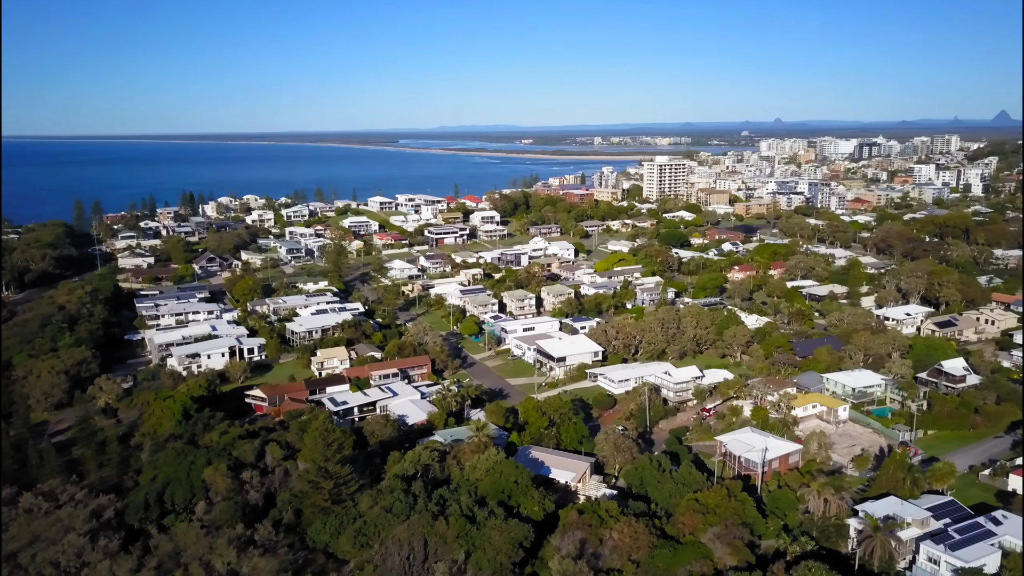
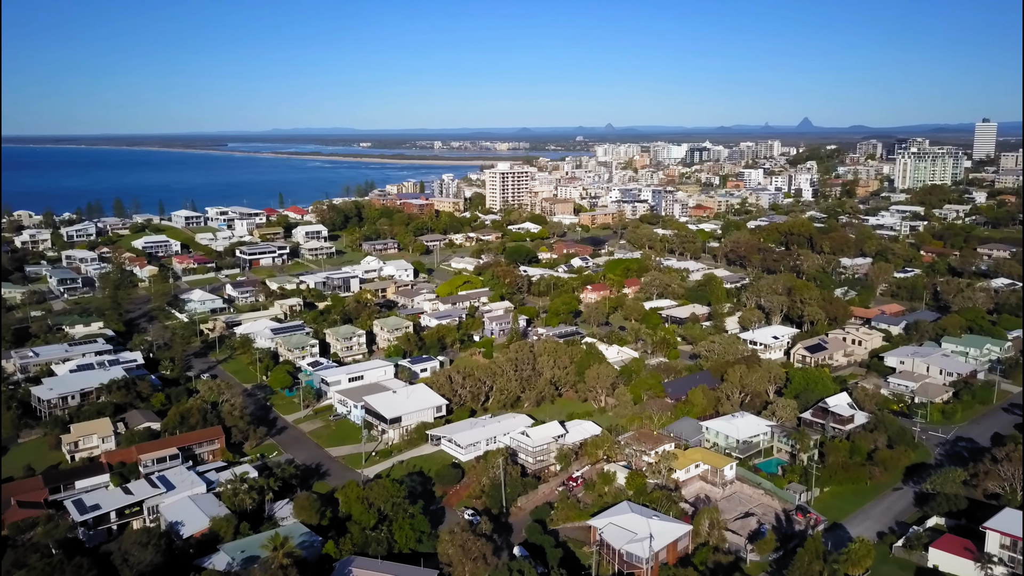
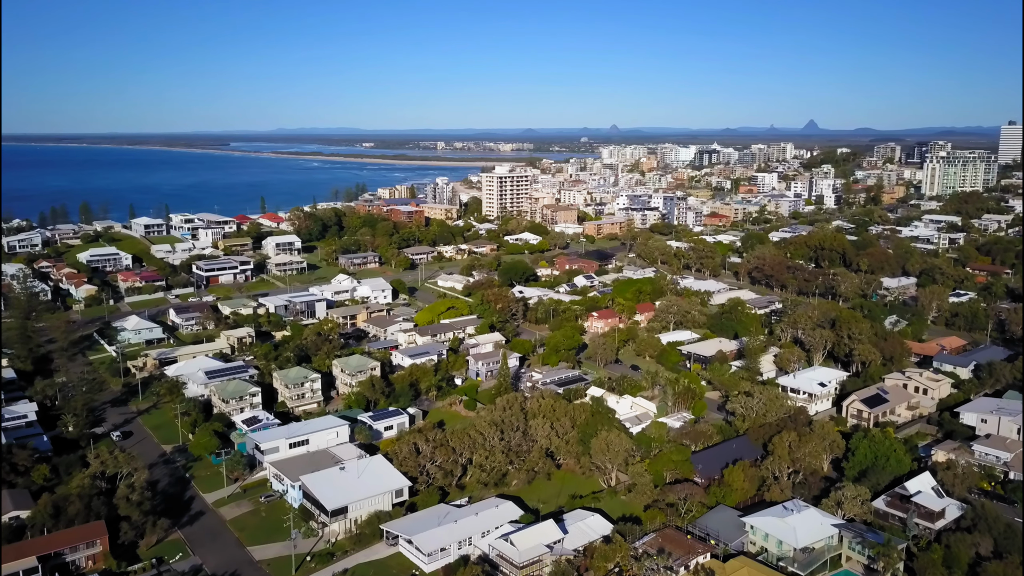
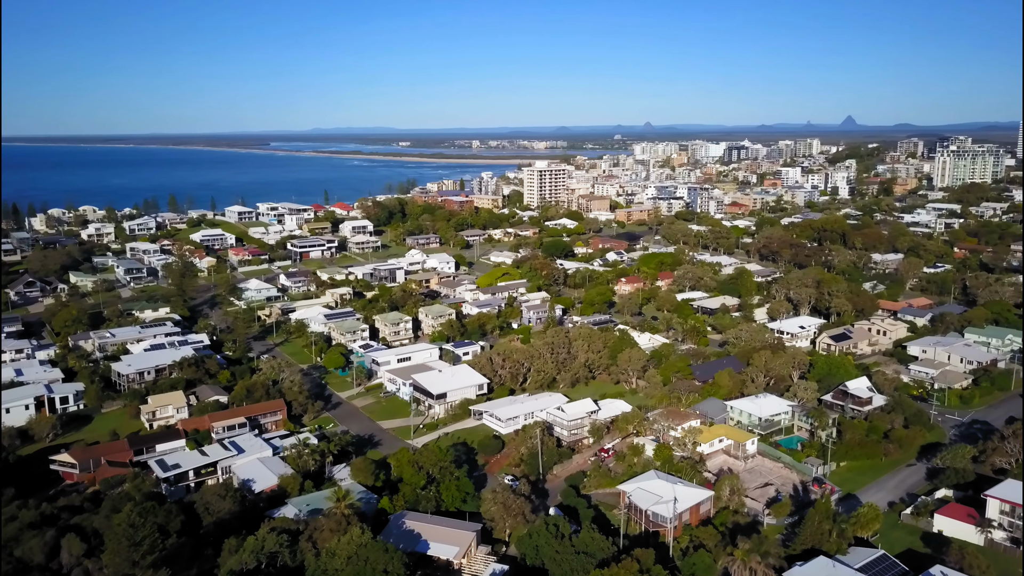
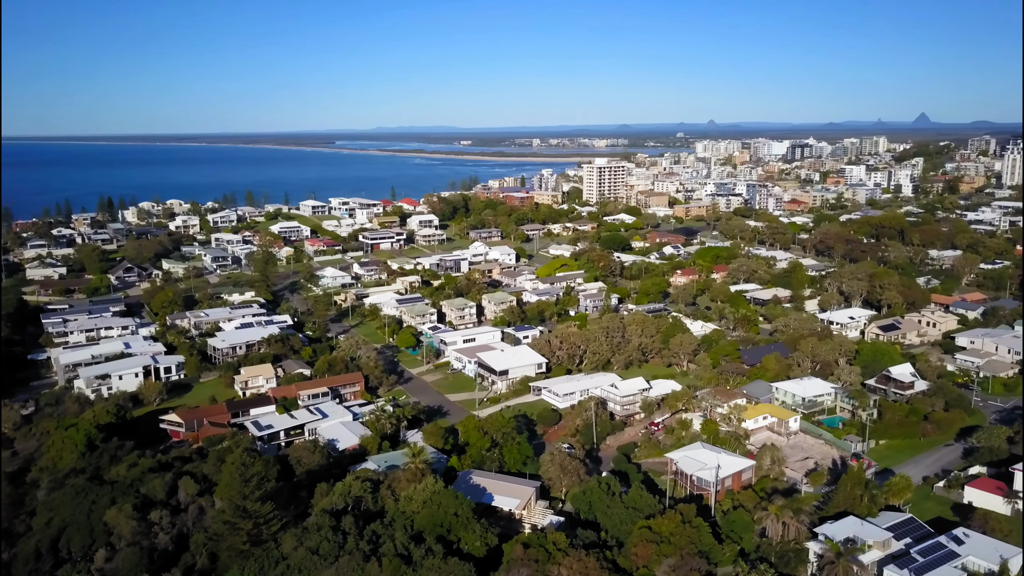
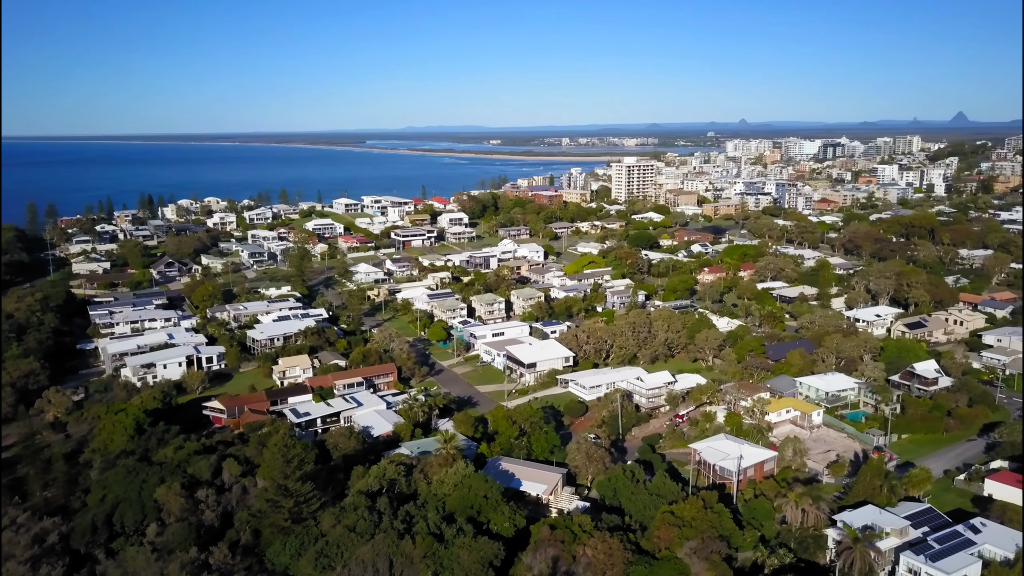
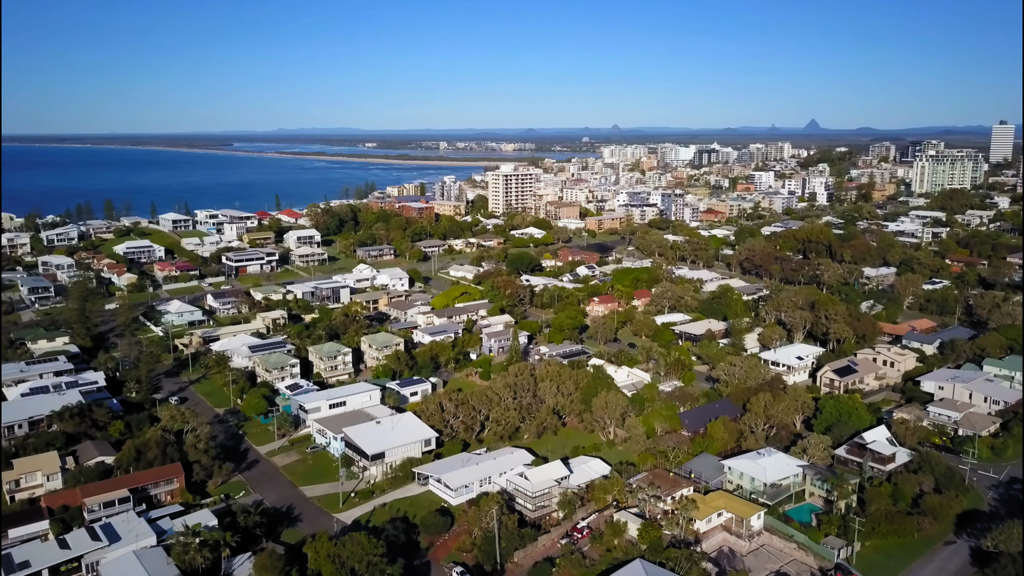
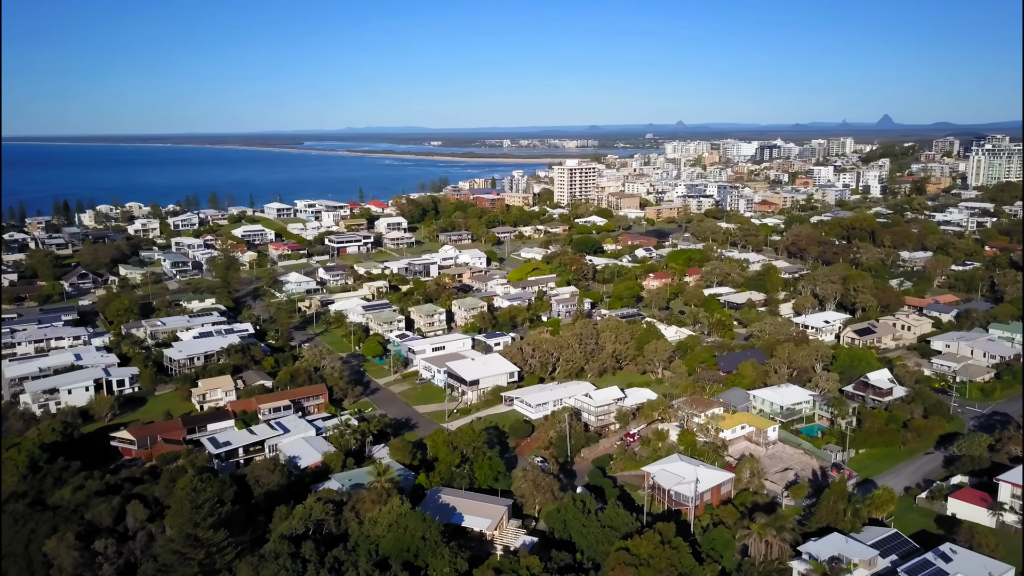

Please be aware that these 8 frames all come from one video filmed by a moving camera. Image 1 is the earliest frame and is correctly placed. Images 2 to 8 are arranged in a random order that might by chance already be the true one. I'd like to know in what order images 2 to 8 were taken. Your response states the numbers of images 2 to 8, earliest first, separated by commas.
6, 5, 8, 4, 2, 7, 3
